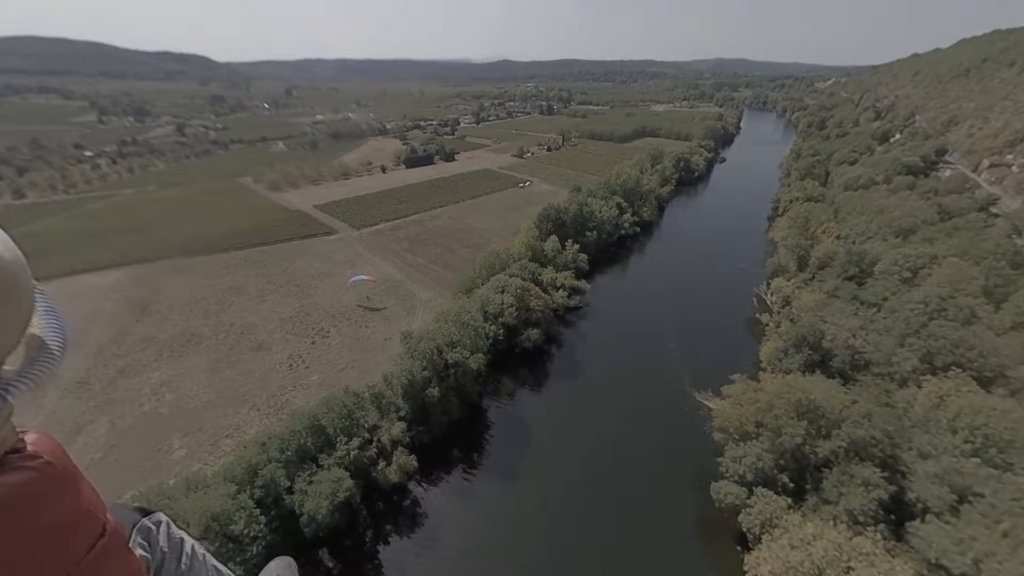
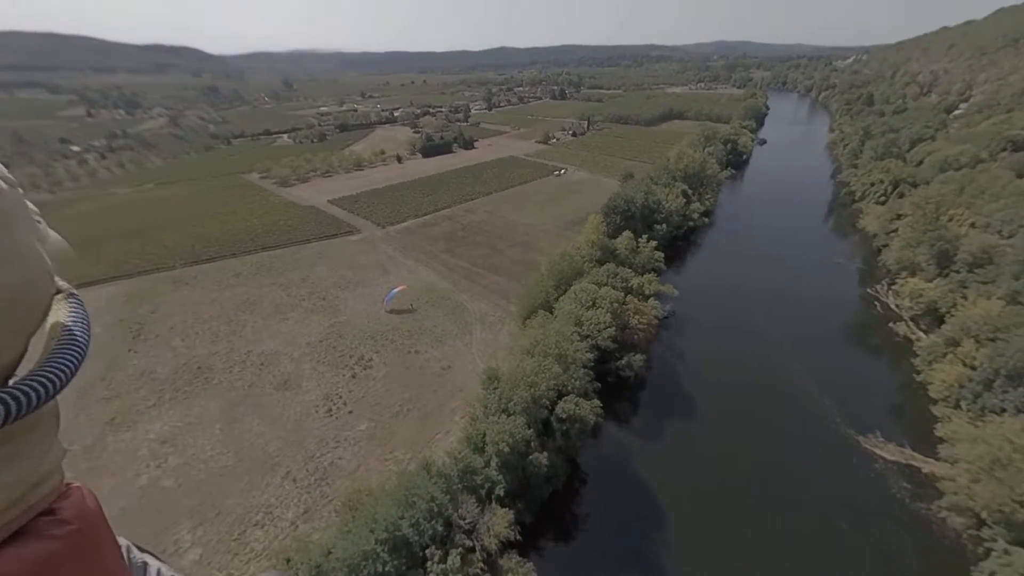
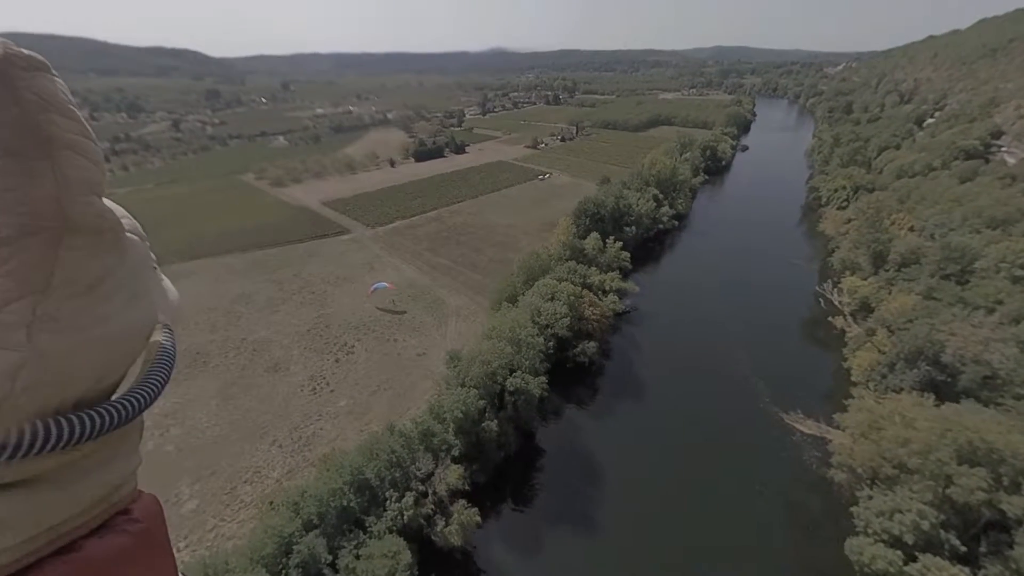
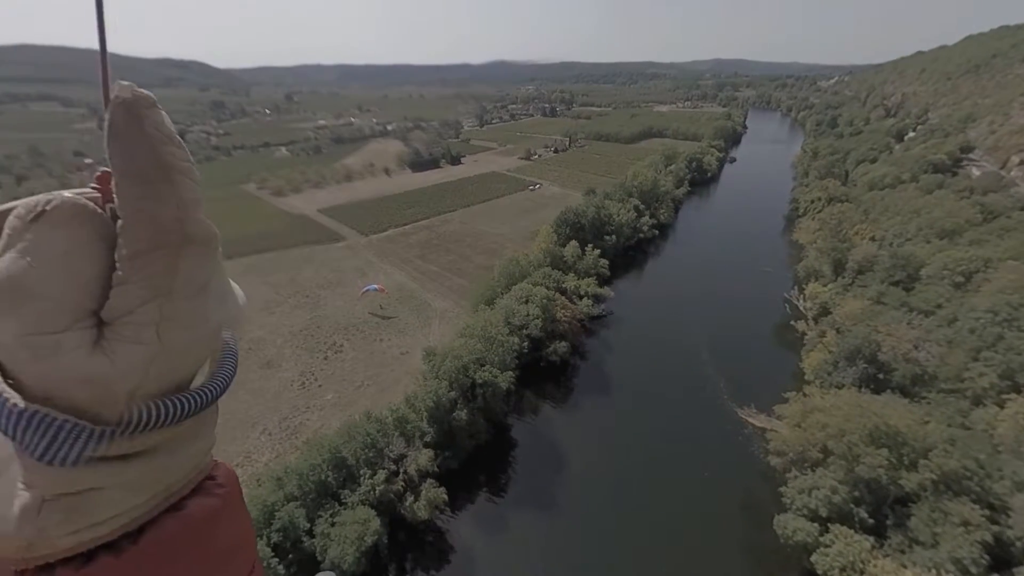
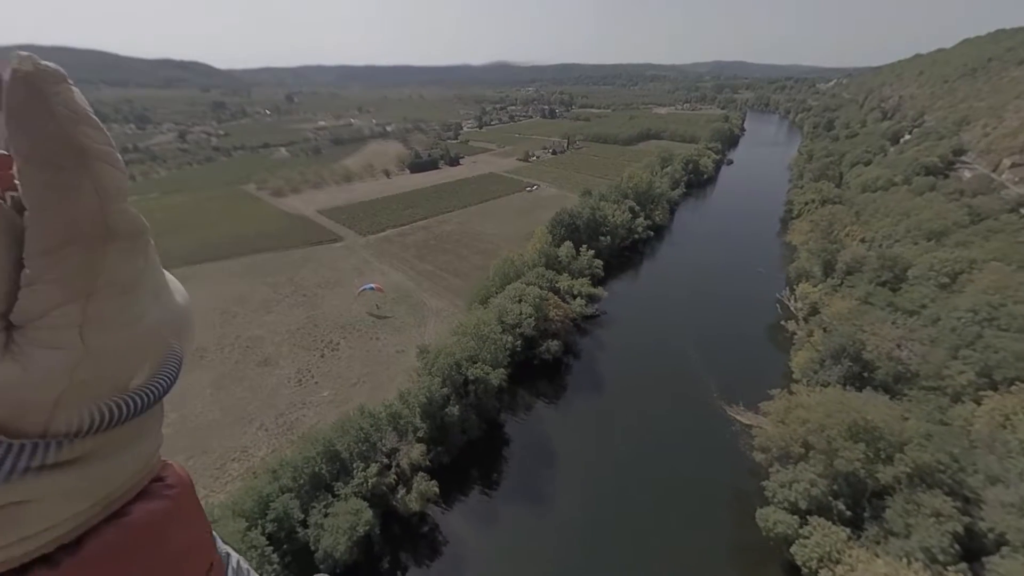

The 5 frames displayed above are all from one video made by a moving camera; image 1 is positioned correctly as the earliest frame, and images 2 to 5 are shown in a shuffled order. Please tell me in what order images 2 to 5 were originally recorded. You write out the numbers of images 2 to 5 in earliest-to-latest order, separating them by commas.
5, 4, 3, 2
